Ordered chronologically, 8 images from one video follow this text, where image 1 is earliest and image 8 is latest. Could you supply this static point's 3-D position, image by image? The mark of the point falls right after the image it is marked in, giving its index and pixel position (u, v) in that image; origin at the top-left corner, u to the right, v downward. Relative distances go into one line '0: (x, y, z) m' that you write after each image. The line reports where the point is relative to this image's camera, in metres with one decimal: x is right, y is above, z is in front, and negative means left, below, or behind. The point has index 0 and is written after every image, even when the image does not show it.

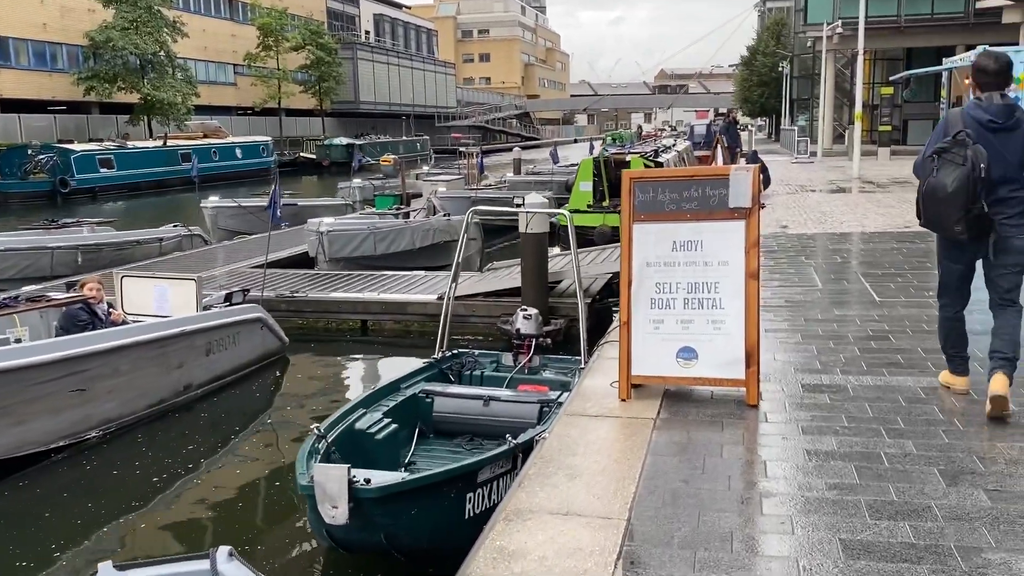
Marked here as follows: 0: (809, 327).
0: (+2.8, -0.4, +8.2) m
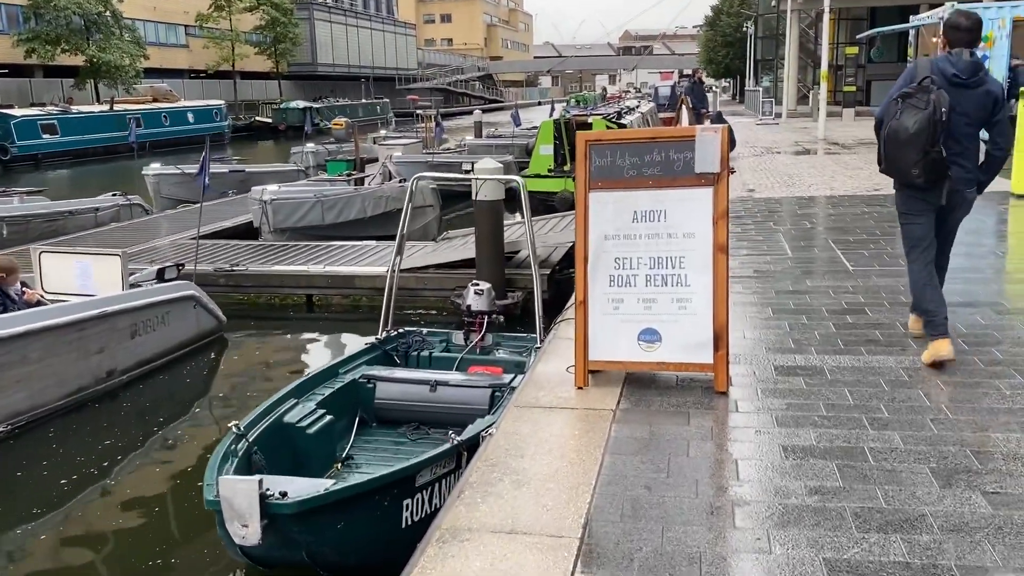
0: (+2.3, -0.1, +7.6) m
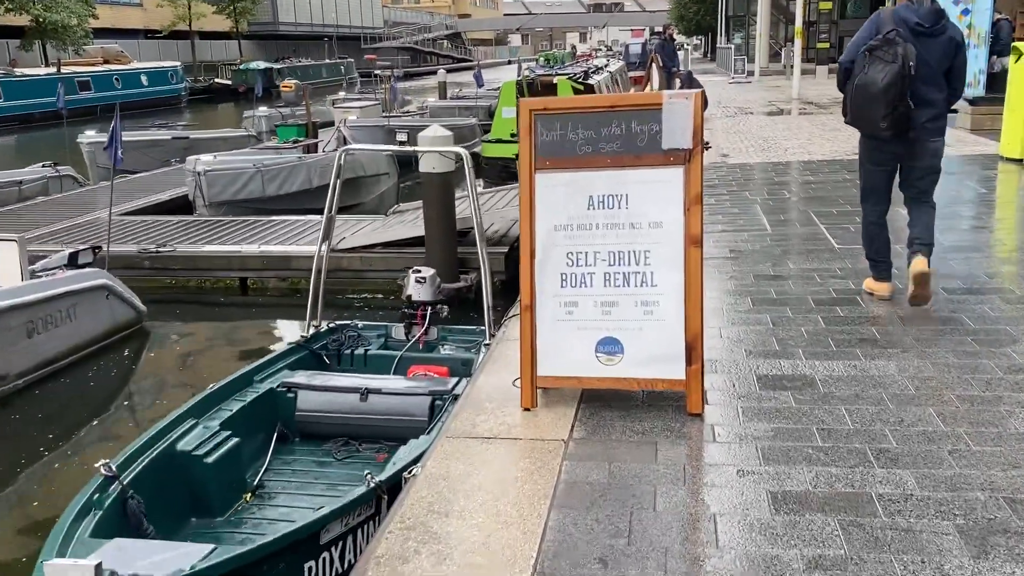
0: (+1.9, 0.0, +6.7) m
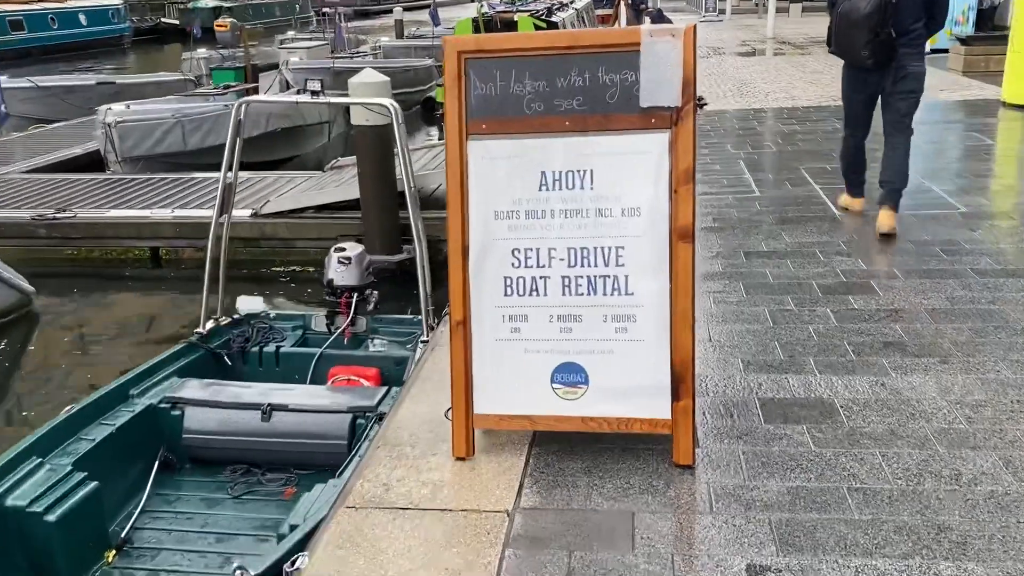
0: (+1.5, +0.1, +5.6) m
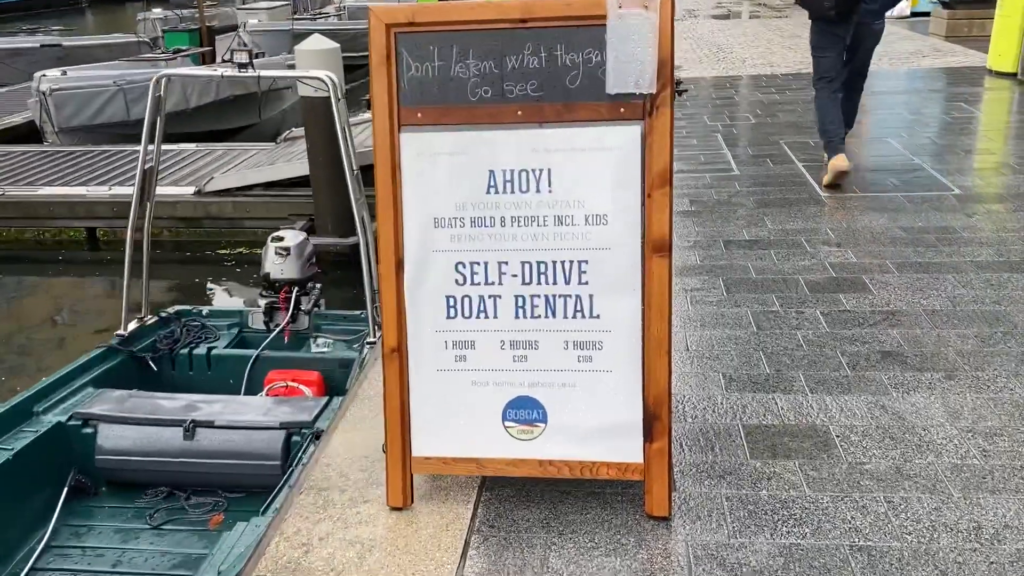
0: (+1.3, +0.2, +5.1) m
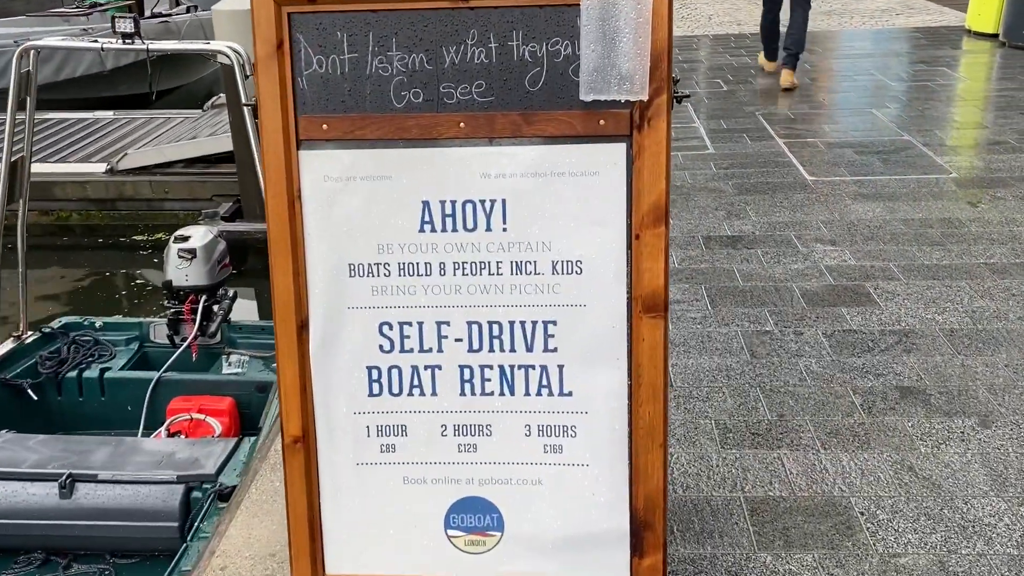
0: (+1.0, +0.1, +4.4) m
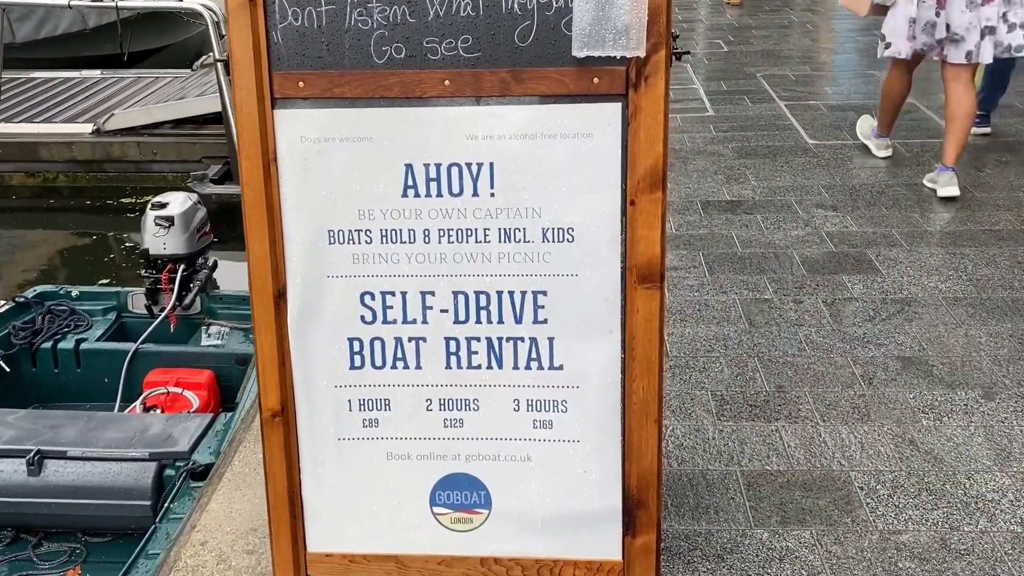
0: (+1.0, +0.3, +4.3) m
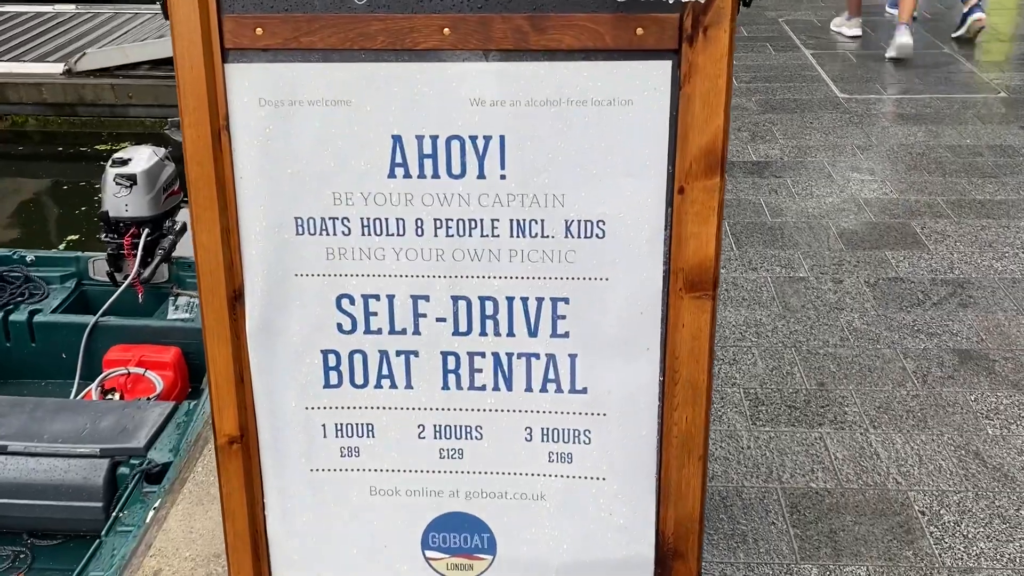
0: (+1.0, +0.4, +3.9) m
